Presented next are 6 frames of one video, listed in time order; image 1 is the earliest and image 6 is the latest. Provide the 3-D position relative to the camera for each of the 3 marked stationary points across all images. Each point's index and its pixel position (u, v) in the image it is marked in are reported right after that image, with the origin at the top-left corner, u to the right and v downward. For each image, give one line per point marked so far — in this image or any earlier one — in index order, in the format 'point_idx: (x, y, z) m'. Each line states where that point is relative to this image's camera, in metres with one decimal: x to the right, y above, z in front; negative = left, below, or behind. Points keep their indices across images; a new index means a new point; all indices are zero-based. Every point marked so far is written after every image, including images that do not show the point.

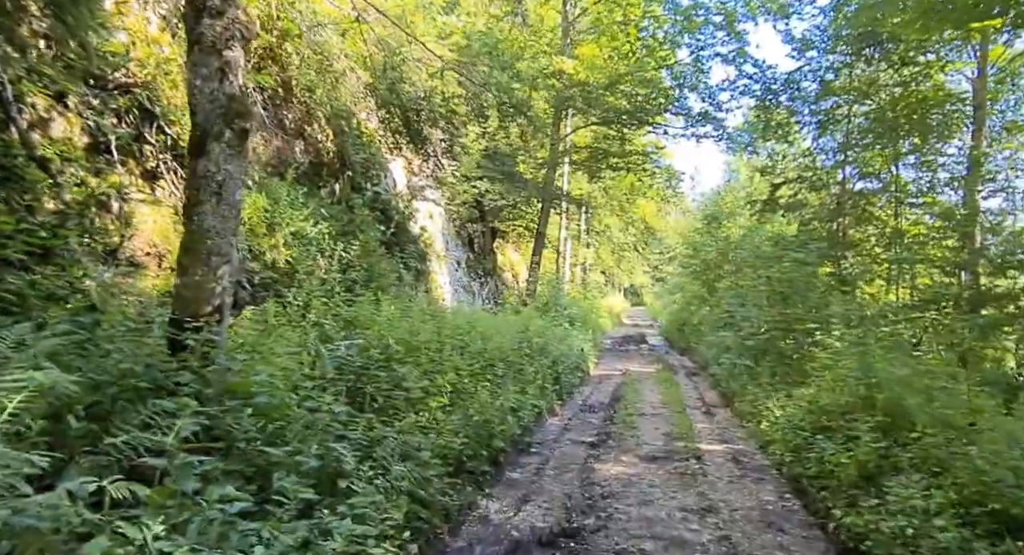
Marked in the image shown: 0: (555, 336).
0: (+0.9, -1.3, +16.6) m
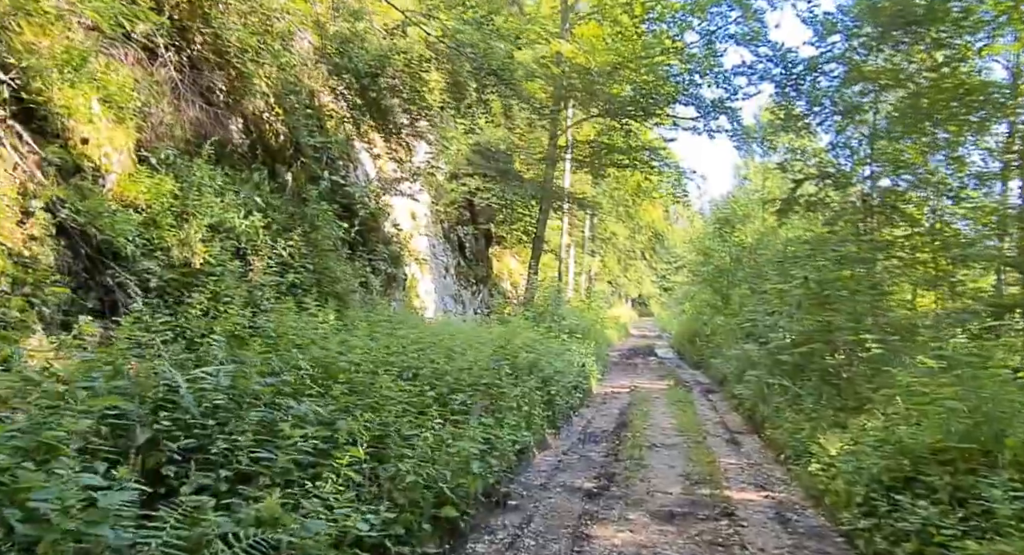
0: (+0.7, -1.4, +14.2) m
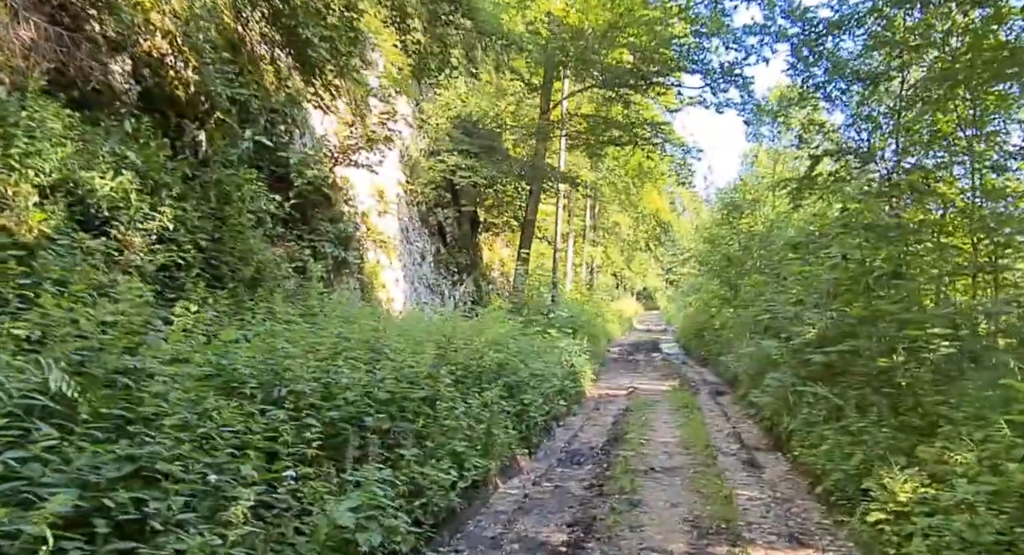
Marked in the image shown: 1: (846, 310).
0: (+0.3, -1.1, +11.8) m
1: (+3.8, -0.4, +8.7) m
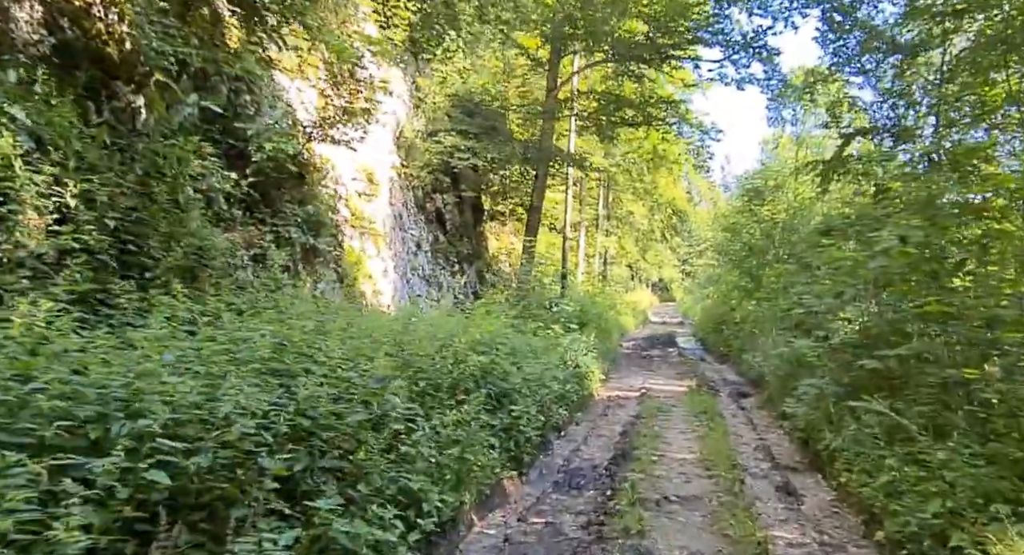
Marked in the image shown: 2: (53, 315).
0: (+0.2, -1.0, +10.3) m
1: (+3.6, -0.3, +7.1) m
2: (-2.8, -0.2, +4.8) m
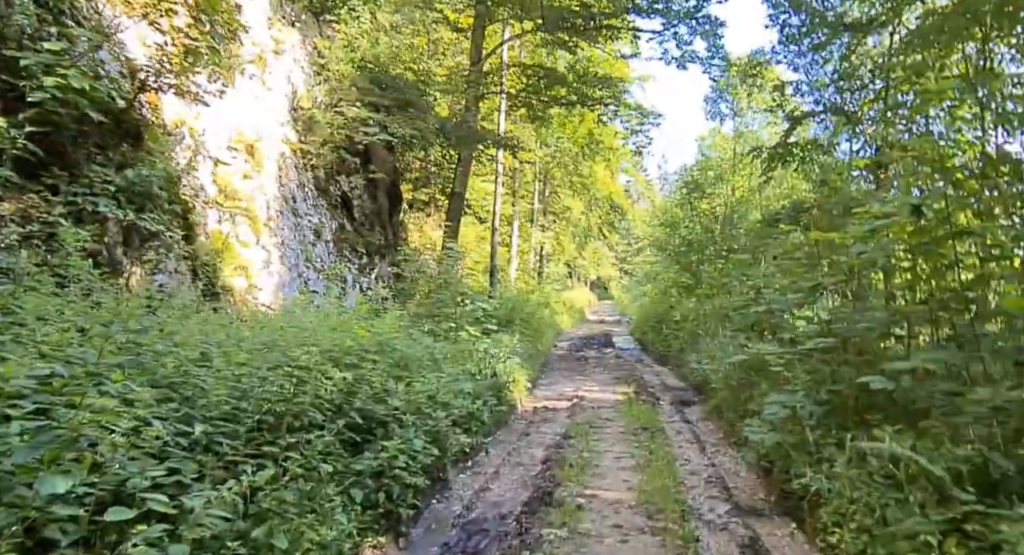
0: (-1.0, -0.9, +8.0) m
1: (+2.8, -0.1, +5.1) m
2: (-3.5, -0.1, +2.3) m
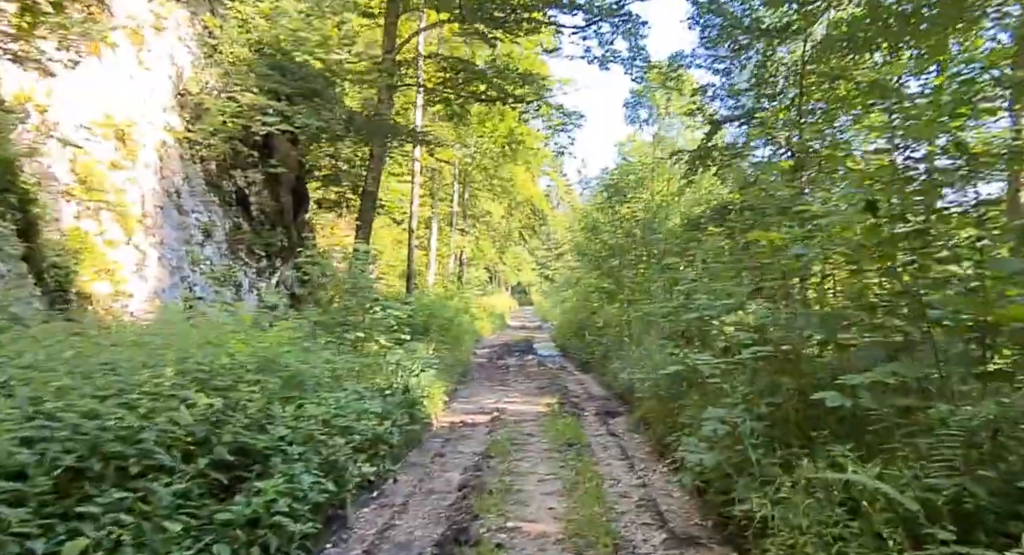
0: (-1.8, -0.9, +7.0) m
1: (+2.2, -0.2, +4.4) m
2: (-3.7, -0.1, +1.0) m
